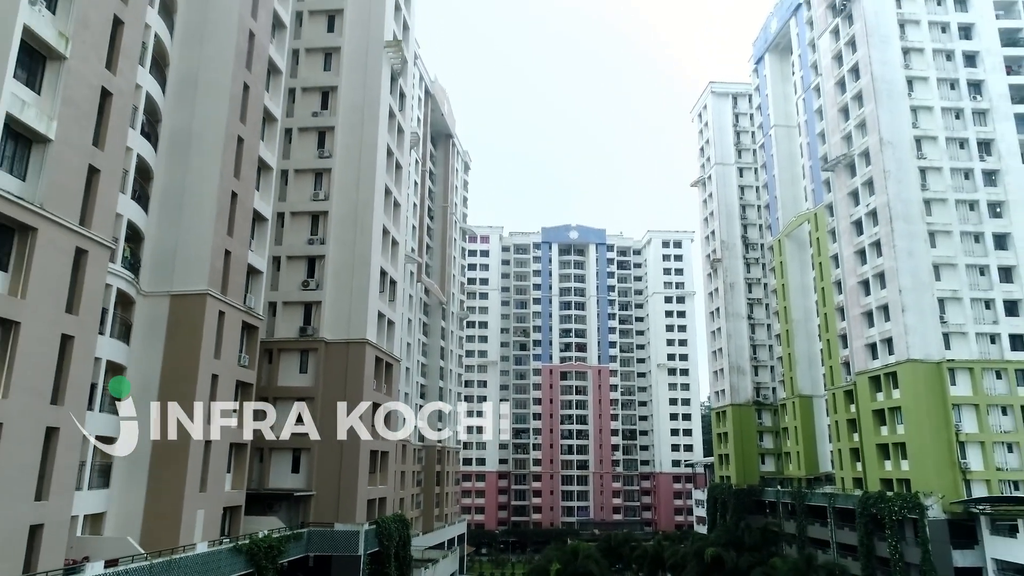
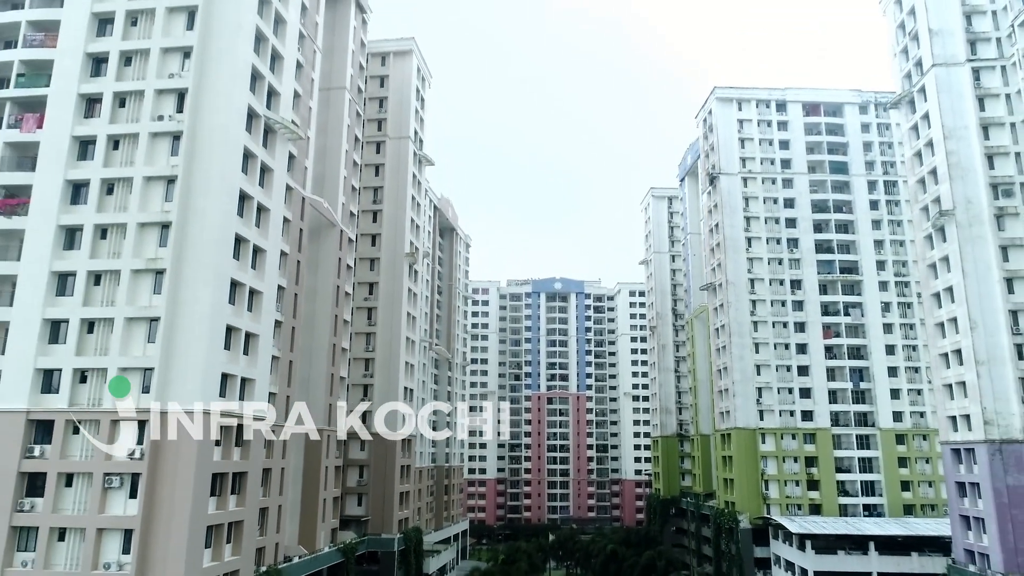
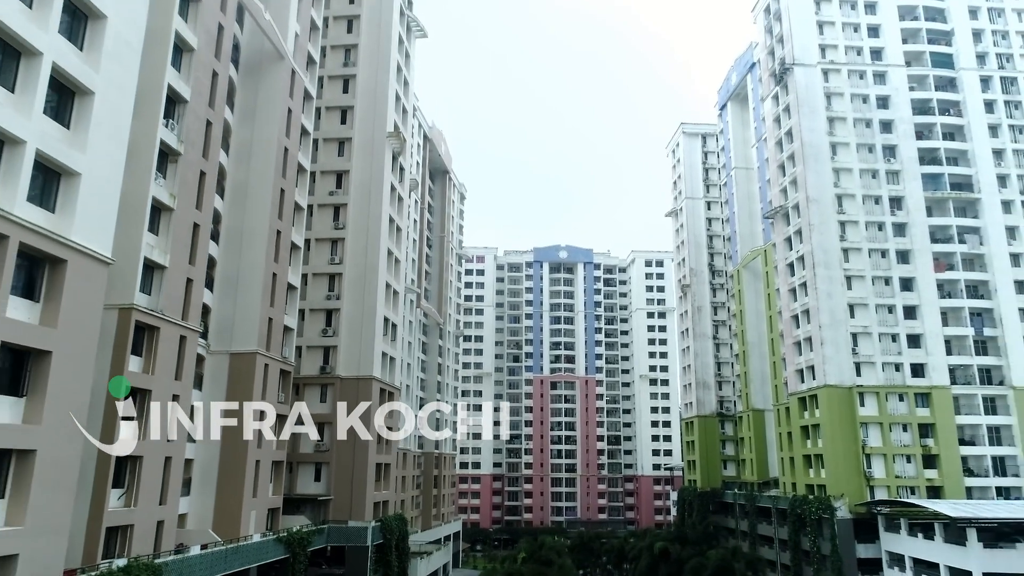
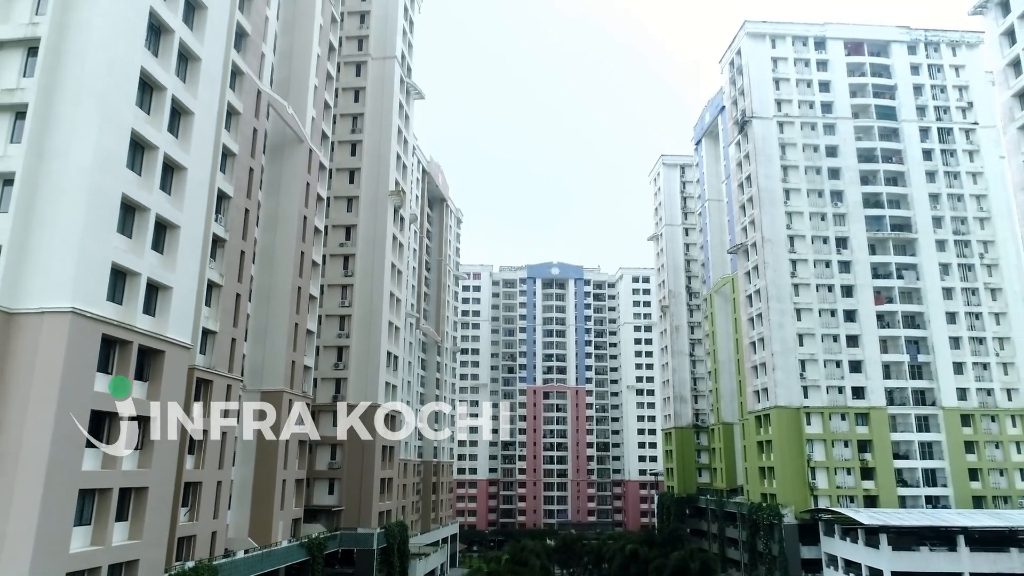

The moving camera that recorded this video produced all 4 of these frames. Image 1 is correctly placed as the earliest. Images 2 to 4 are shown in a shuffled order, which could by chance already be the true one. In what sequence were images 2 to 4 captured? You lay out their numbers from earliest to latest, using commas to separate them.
3, 4, 2
